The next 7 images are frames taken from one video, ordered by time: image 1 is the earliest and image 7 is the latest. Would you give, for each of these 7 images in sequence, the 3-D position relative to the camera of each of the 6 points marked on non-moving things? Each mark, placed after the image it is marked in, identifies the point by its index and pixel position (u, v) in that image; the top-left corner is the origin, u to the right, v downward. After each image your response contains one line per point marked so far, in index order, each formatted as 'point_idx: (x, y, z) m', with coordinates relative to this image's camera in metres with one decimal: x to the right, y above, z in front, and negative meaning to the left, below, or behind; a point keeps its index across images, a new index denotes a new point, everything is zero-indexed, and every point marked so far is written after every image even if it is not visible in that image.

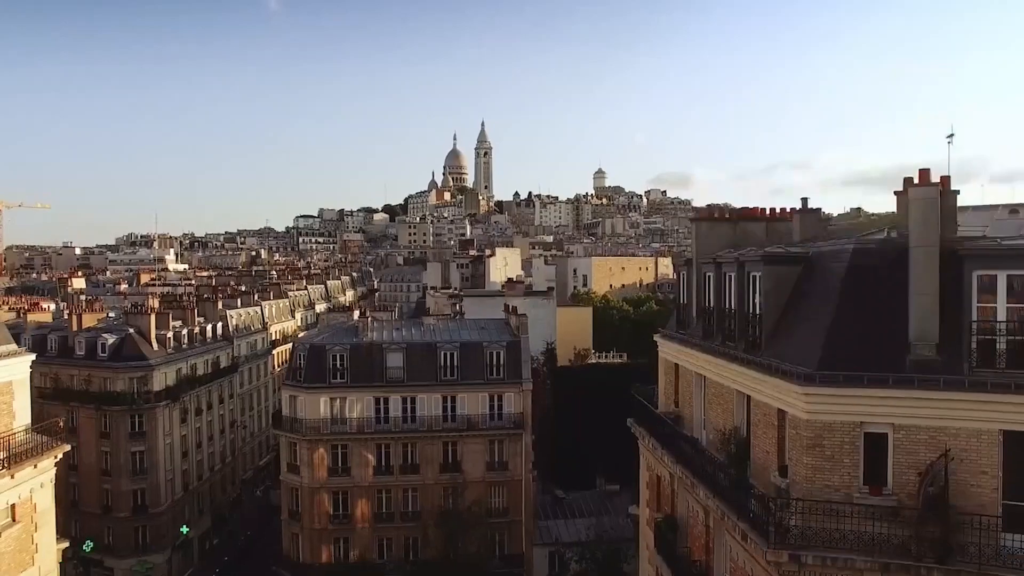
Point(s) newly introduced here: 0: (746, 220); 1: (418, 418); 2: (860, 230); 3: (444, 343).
0: (+2.7, +0.8, +10.1) m
1: (-2.1, -2.9, +19.1) m
2: (+3.1, +0.5, +7.6) m
3: (-1.5, -1.3, +19.4) m
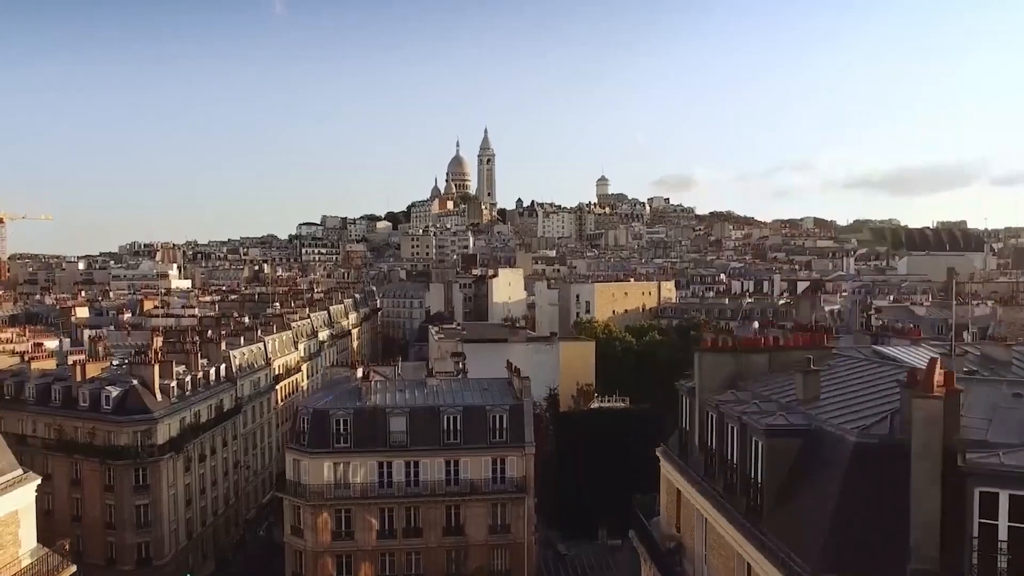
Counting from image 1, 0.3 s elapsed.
0: (+2.8, -0.7, +10.1) m
1: (-2.0, -4.3, +19.2) m
2: (+3.1, -1.0, +7.7) m
3: (-1.4, -2.7, +19.5) m
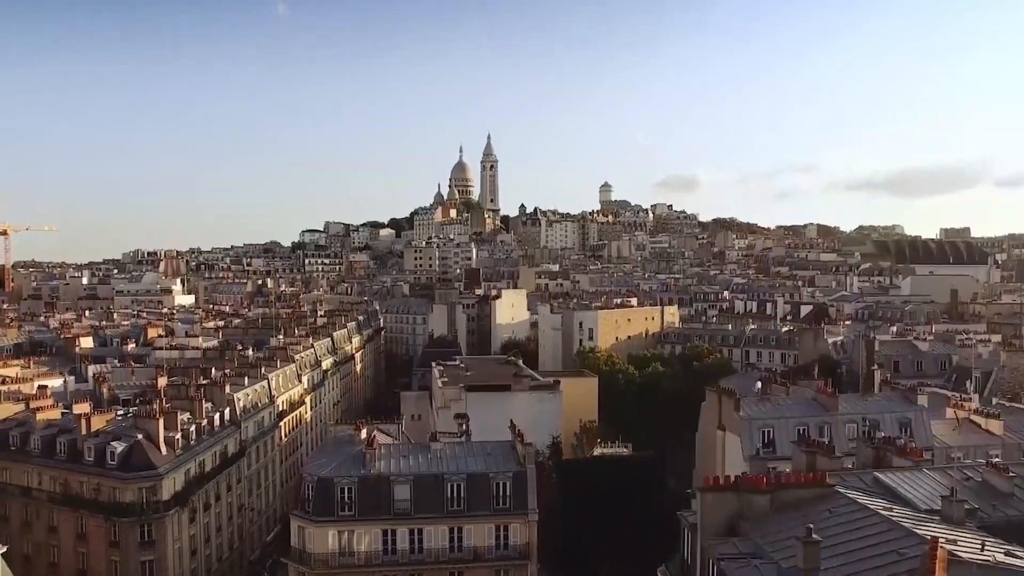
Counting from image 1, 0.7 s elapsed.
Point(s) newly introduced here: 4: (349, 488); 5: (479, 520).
0: (+2.8, -2.4, +10.2) m
1: (-2.0, -5.9, +19.3) m
2: (+3.2, -2.7, +7.7) m
3: (-1.4, -4.2, +19.6) m
4: (-3.6, -4.5, +19.2) m
5: (-0.7, -5.2, +19.4) m
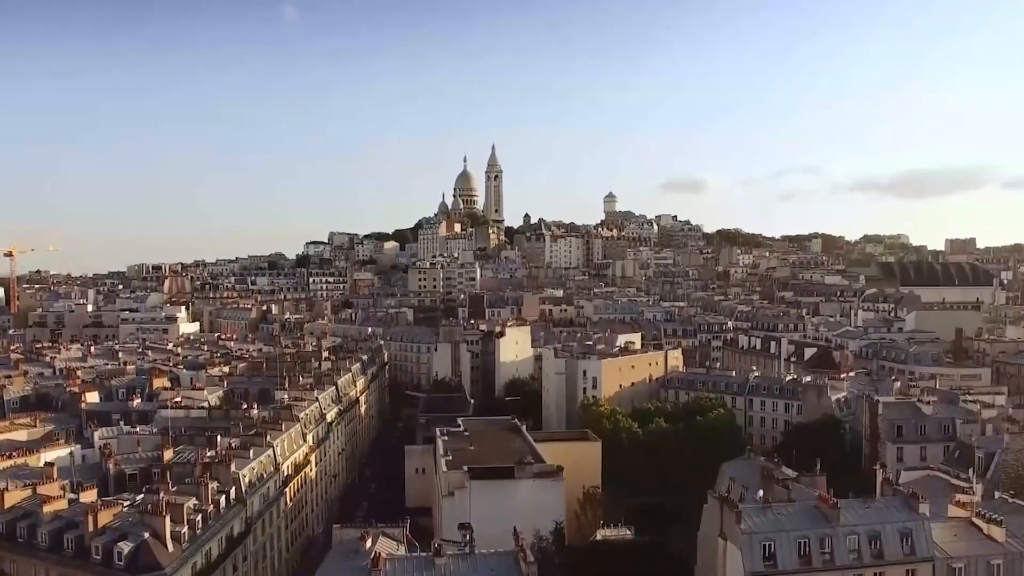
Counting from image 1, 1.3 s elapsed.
0: (+2.8, -5.4, +10.3) m
1: (-1.9, -8.7, +19.5) m
2: (+3.2, -5.8, +7.8) m
3: (-1.3, -7.0, +19.7) m
4: (-3.6, -7.3, +19.4) m
5: (-0.7, -8.0, +19.6) m
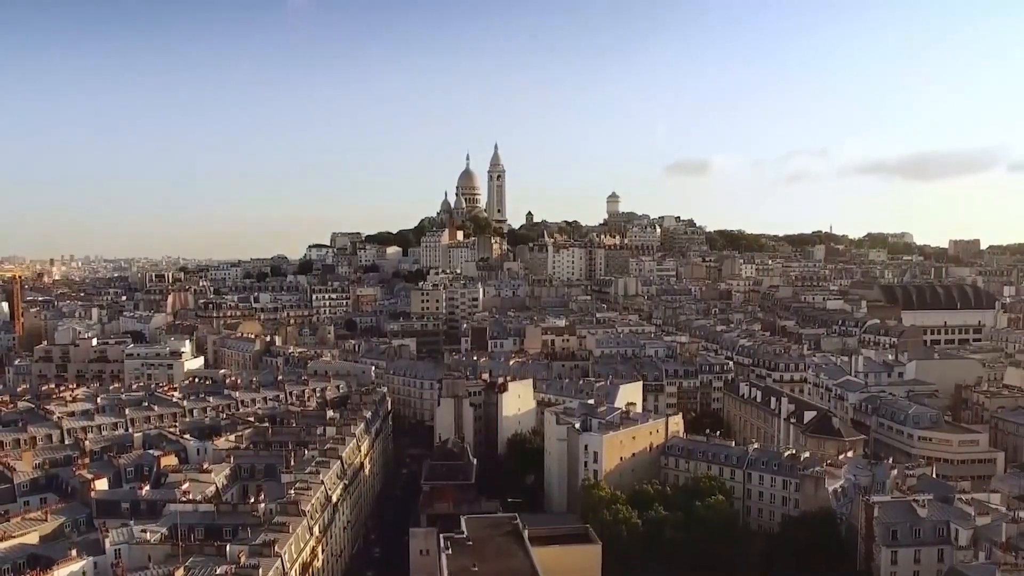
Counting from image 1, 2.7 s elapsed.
0: (+2.9, -11.2, +10.9) m
1: (-1.8, -13.8, +20.4) m
2: (+3.2, -11.7, +8.5) m
3: (-1.2, -12.2, +20.5) m
4: (-3.5, -12.4, +20.2) m
5: (-0.6, -13.2, +20.4) m
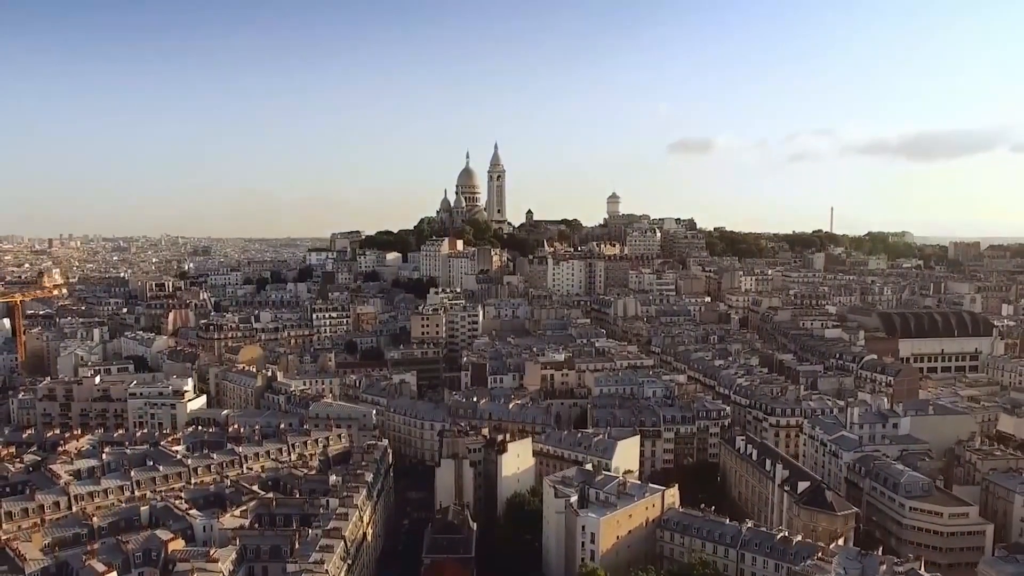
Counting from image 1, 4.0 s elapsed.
0: (+2.8, -17.8, +12.2) m
1: (-1.9, -19.7, +21.8) m
2: (+3.1, -18.5, +9.8) m
3: (-1.3, -18.0, +21.8) m
4: (-3.6, -18.3, +21.5) m
5: (-0.7, -19.0, +21.8) m
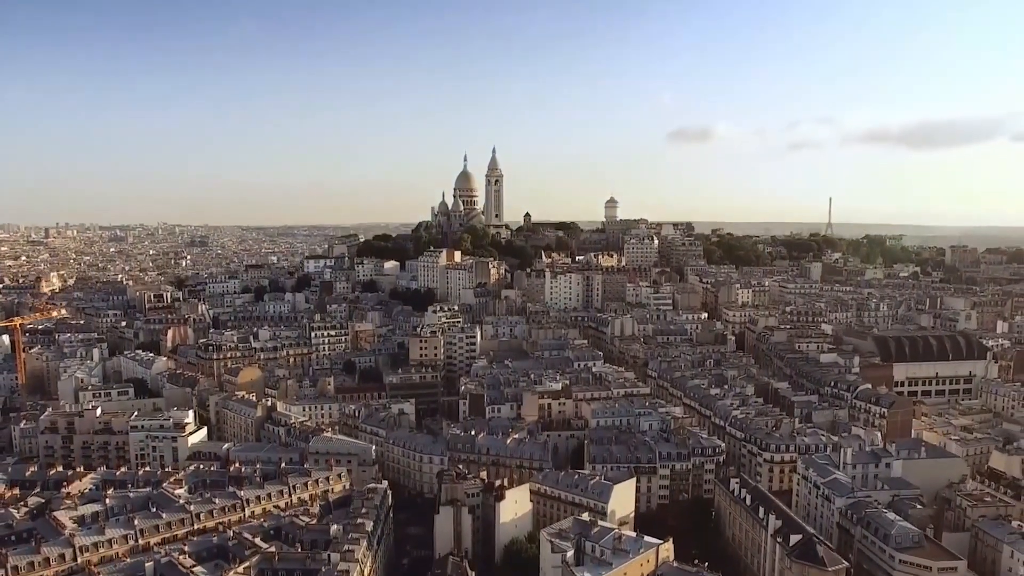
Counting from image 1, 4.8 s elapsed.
0: (+2.8, -22.7, +13.5) m
1: (-1.9, -24.1, +23.2) m
2: (+3.1, -23.6, +11.1) m
3: (-1.3, -22.5, +23.0) m
4: (-3.6, -22.8, +22.8) m
5: (-0.7, -23.5, +23.1) m
